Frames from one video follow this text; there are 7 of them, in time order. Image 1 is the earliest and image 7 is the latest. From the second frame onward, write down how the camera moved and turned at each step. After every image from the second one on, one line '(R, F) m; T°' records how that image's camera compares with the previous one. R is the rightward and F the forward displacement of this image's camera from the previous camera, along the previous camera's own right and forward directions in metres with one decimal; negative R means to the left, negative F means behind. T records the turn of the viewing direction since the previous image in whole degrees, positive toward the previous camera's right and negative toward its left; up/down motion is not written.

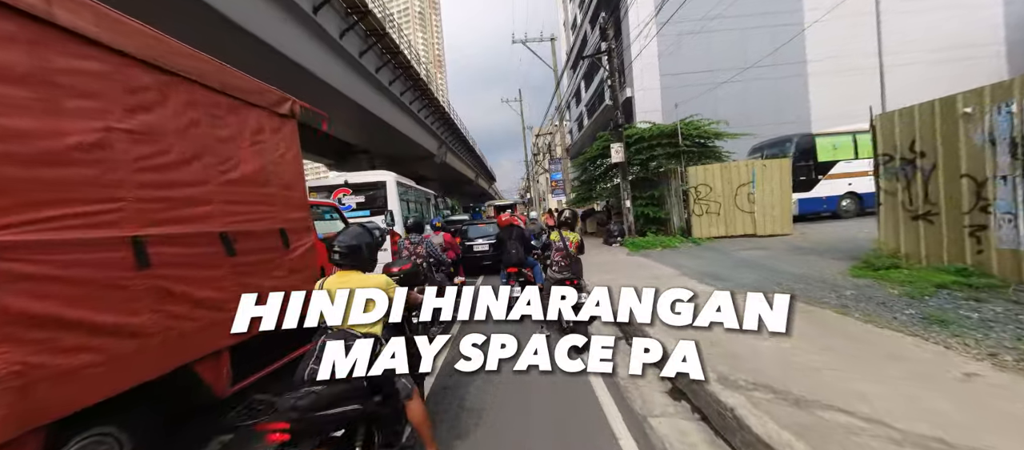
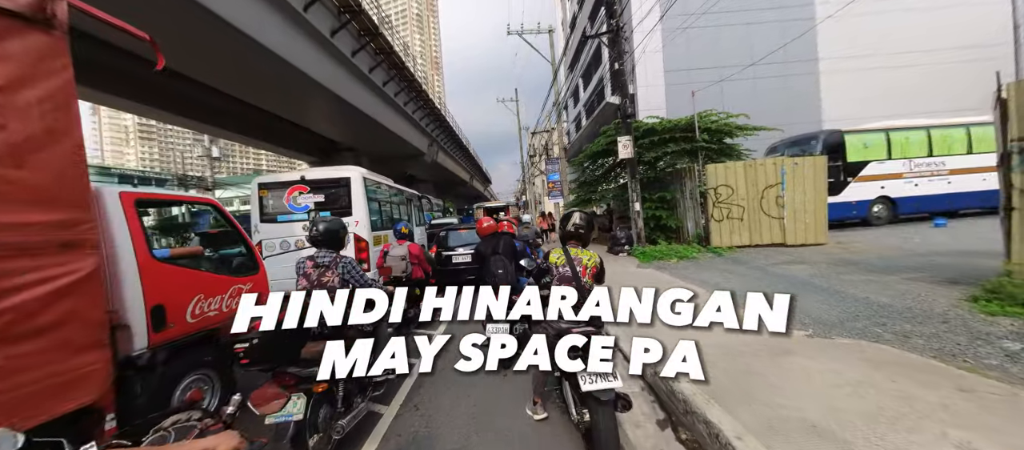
(+0.2, +1.8) m; +1°
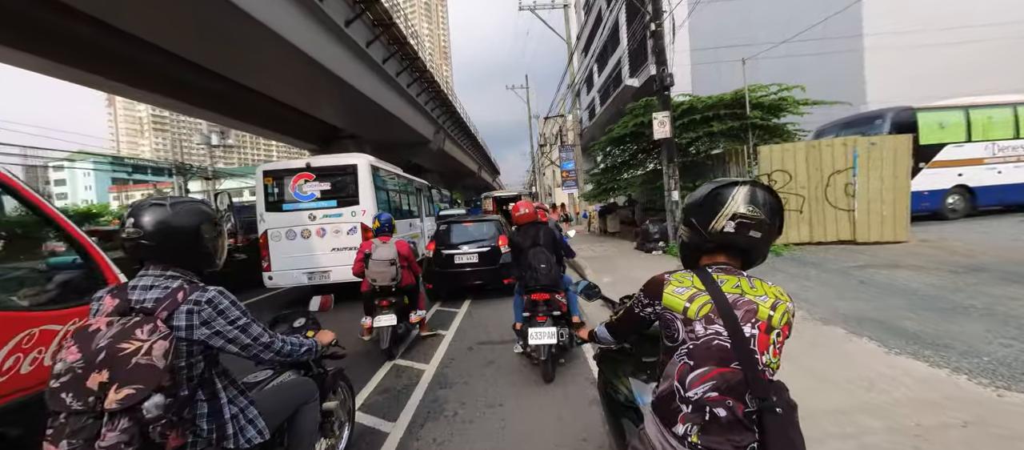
(-0.2, +1.6) m; -1°
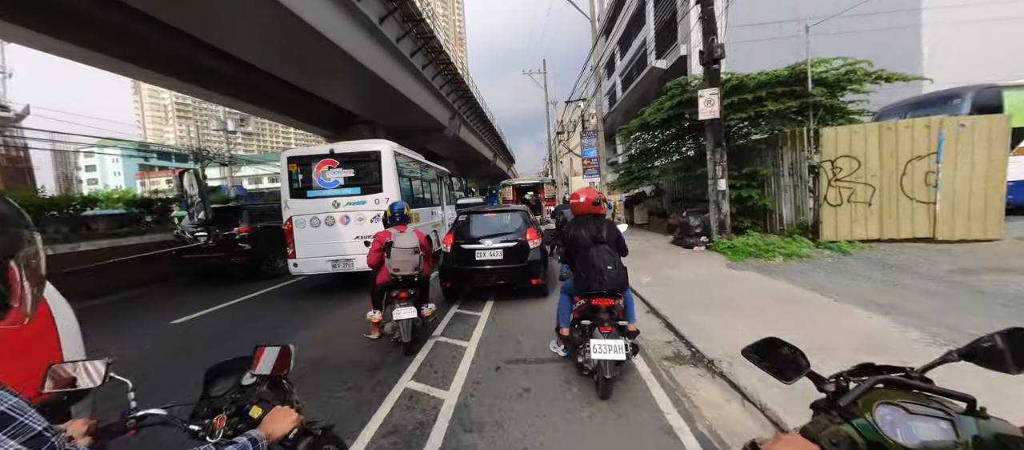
(-0.3, +0.8) m; -2°
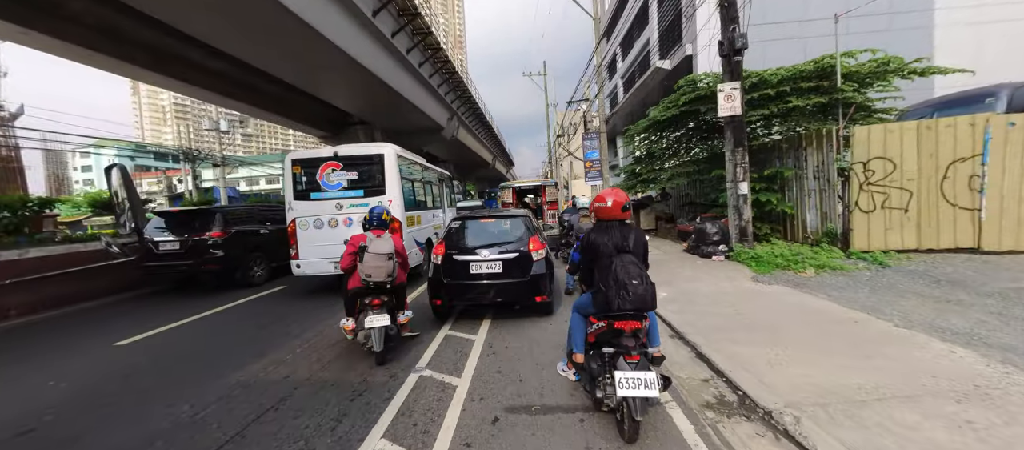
(0.0, +0.8) m; 0°
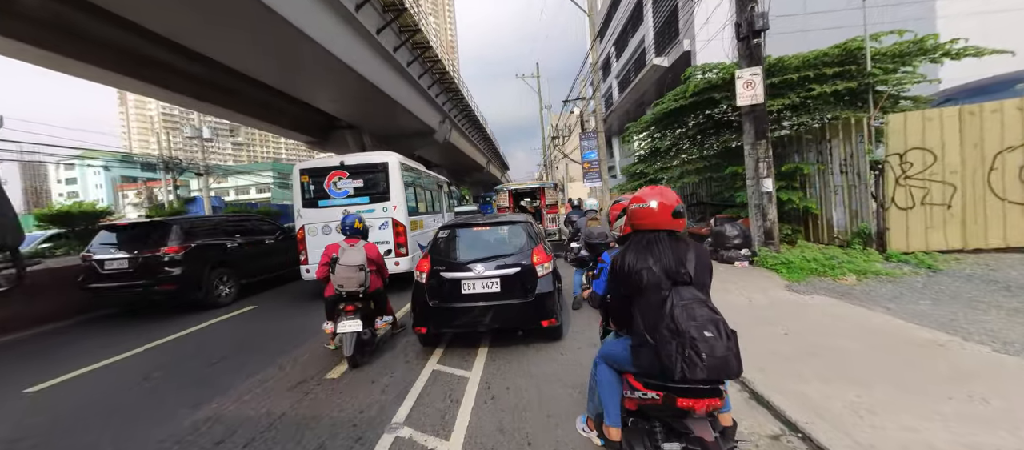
(0.0, +0.9) m; +1°
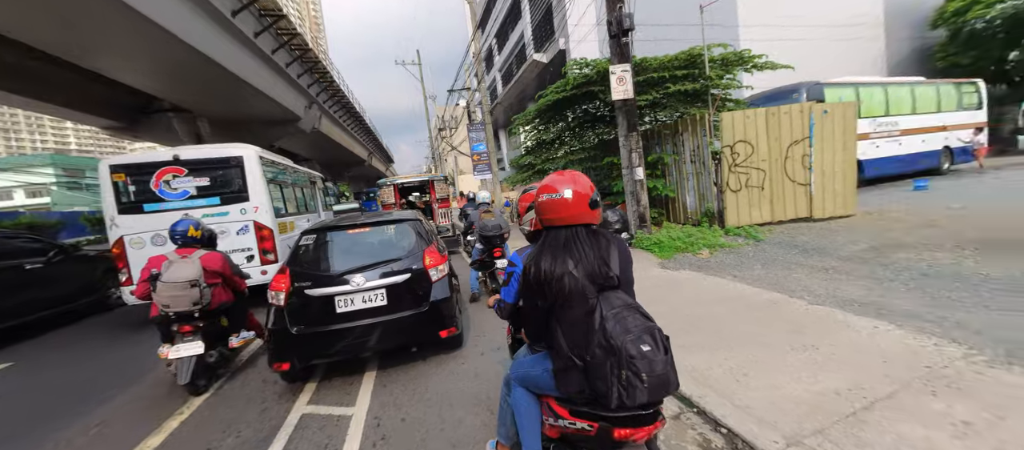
(+0.1, +0.5) m; +18°
